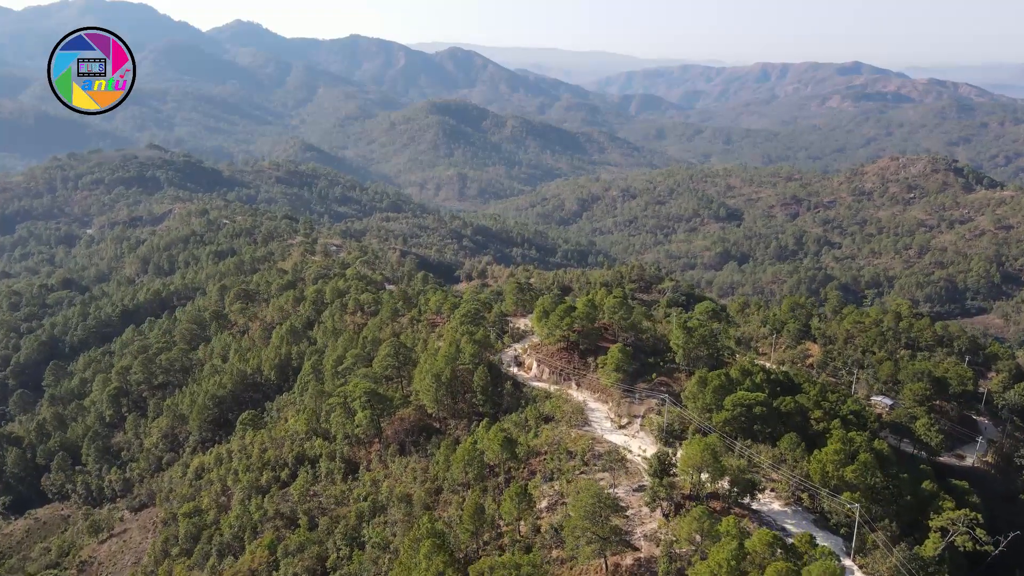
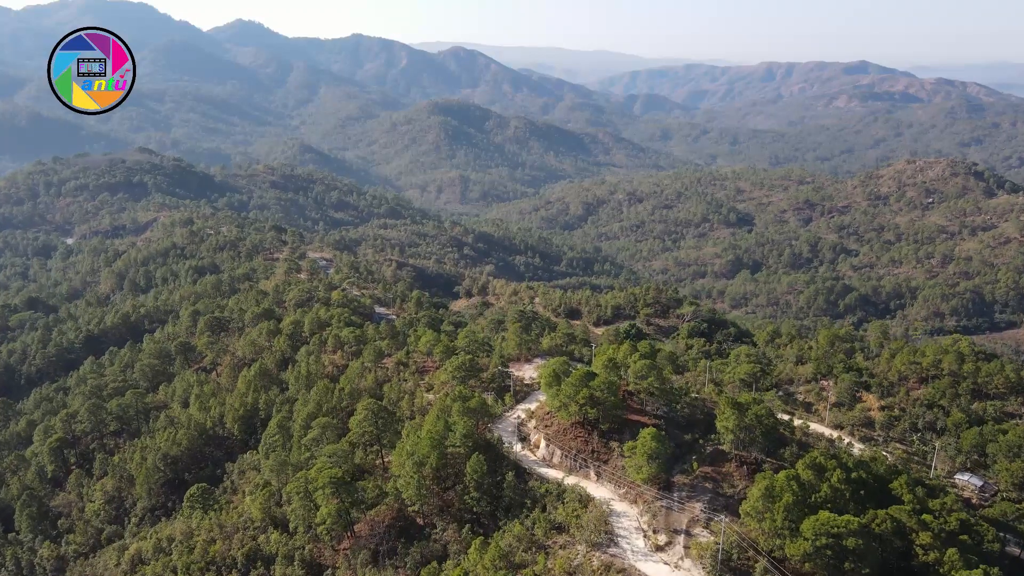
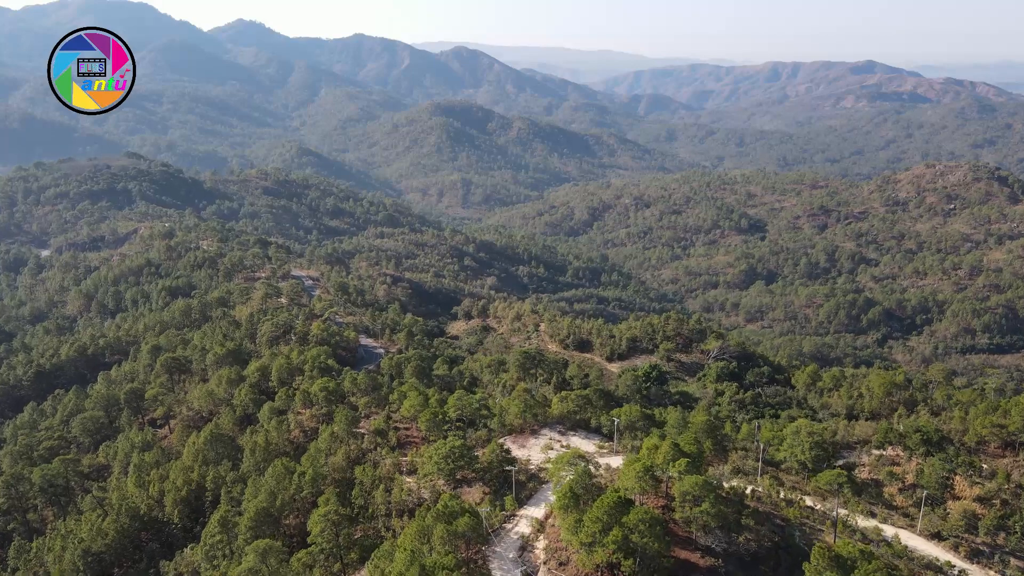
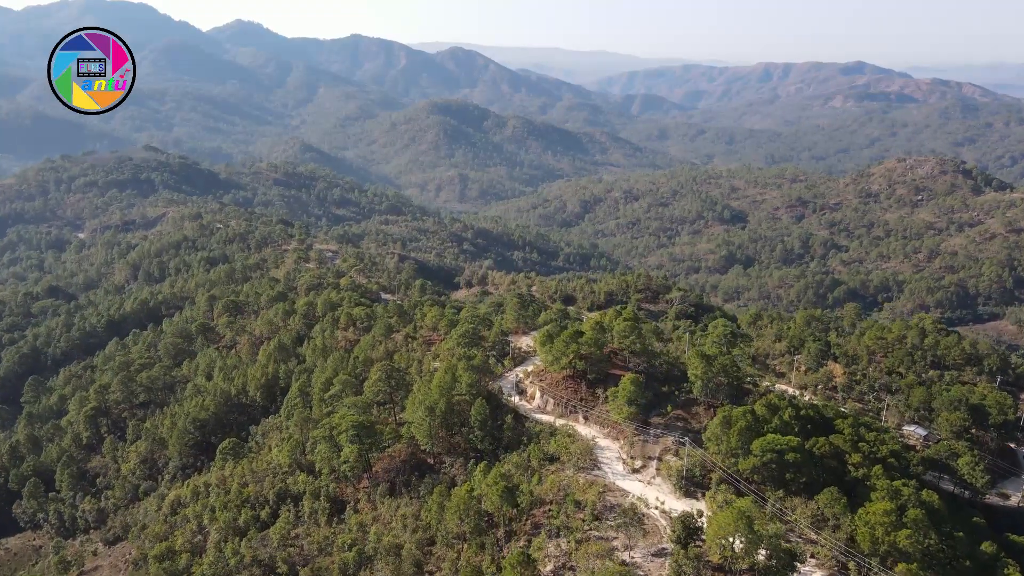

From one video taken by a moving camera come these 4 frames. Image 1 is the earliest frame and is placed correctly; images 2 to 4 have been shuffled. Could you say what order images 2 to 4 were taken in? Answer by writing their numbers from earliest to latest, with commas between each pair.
4, 2, 3
